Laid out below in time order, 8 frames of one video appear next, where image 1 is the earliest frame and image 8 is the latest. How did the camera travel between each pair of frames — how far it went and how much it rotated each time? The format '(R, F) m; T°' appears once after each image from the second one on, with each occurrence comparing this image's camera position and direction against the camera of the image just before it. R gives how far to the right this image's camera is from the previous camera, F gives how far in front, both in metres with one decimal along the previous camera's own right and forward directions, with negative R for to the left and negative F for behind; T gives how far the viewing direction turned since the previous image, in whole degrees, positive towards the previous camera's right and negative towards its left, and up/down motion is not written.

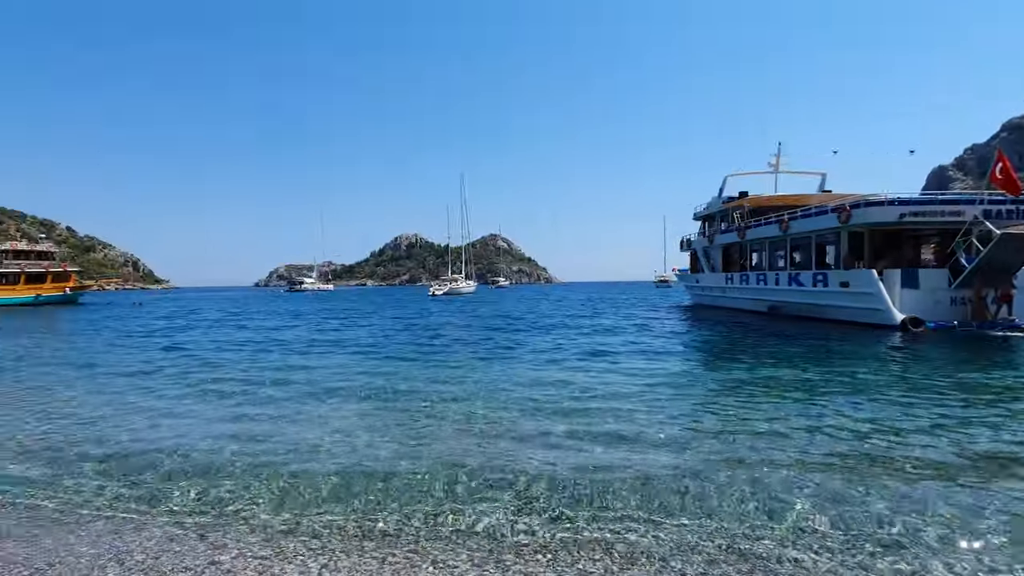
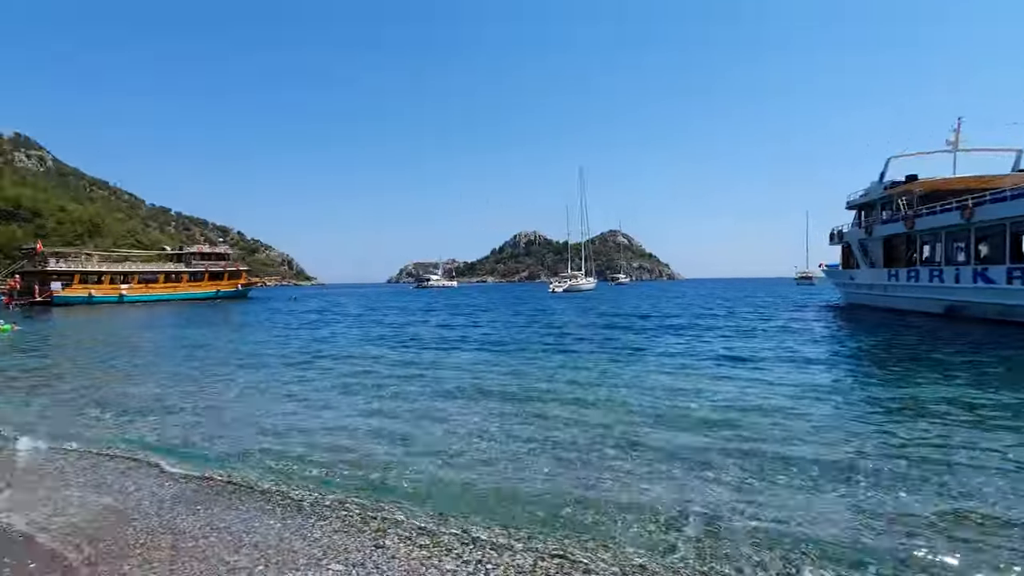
(-1.1, +1.1) m; -13°
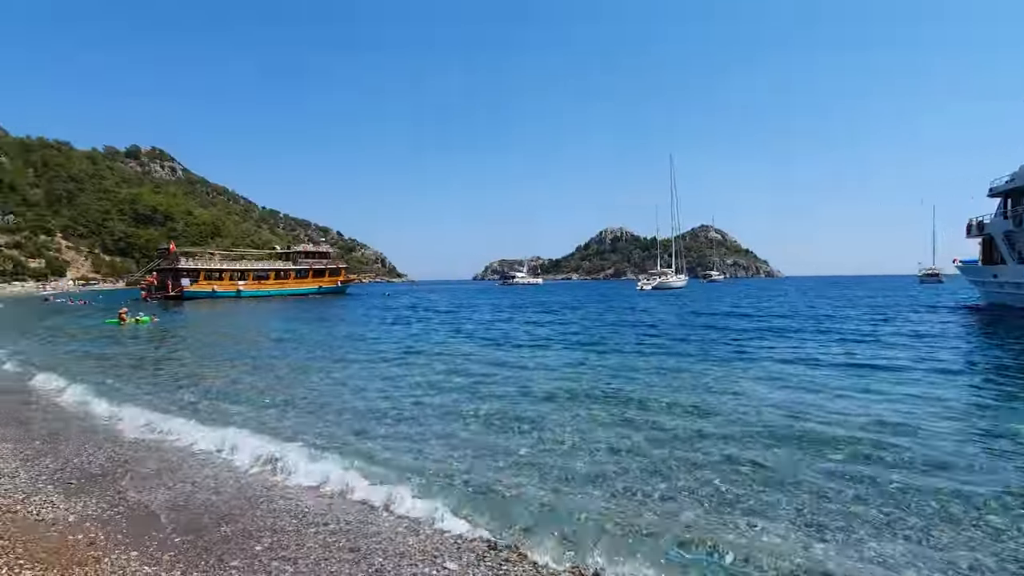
(-0.9, +0.7) m; -9°
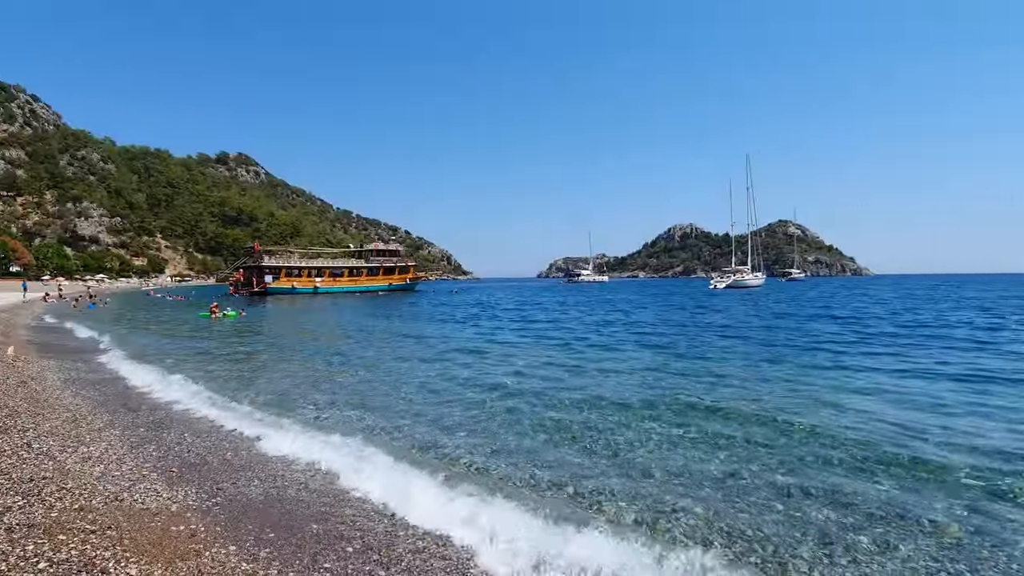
(-0.6, +0.6) m; -7°
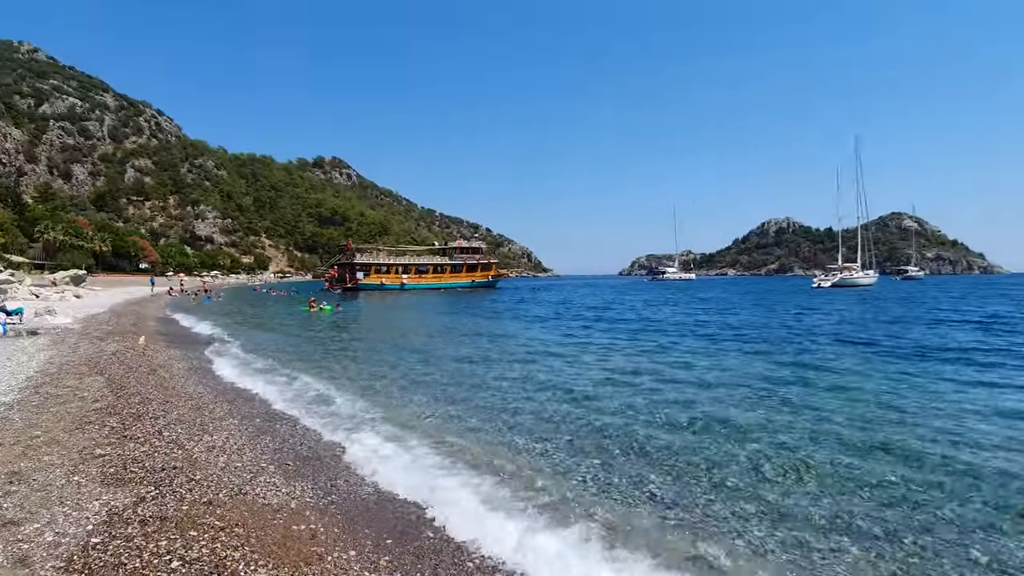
(-0.7, +0.7) m; -9°
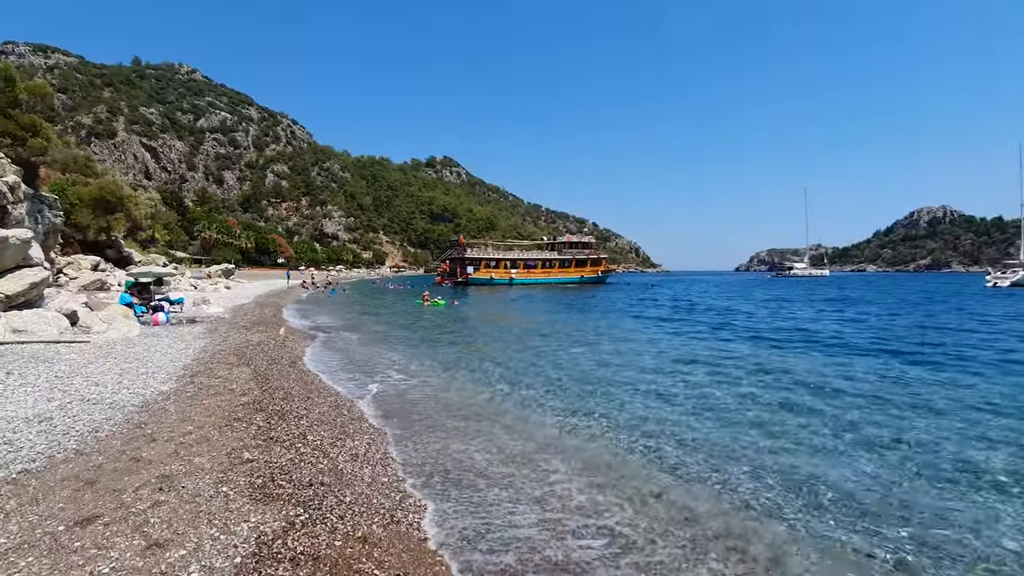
(-1.1, +1.3) m; -11°
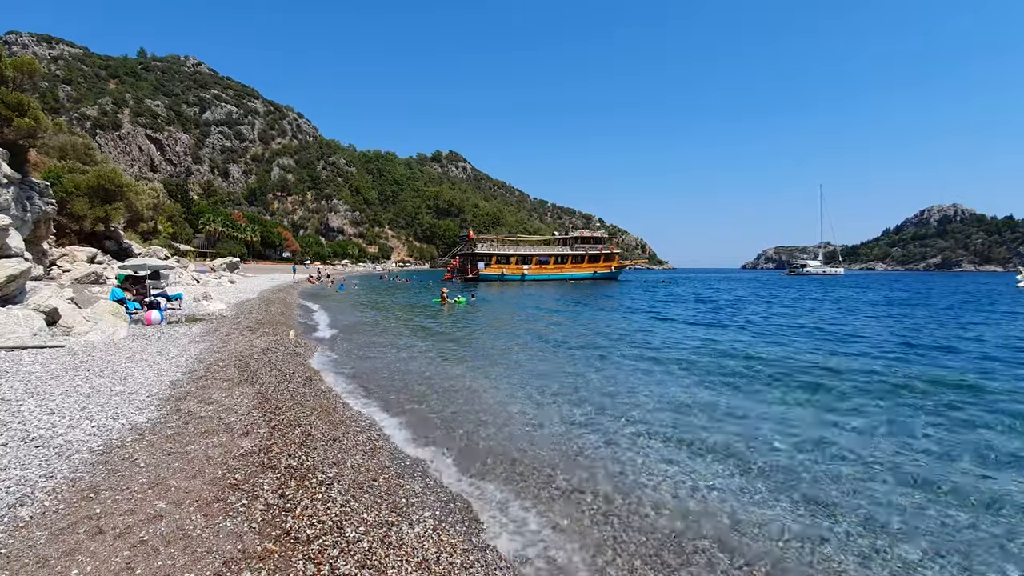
(-1.4, +2.7) m; 0°
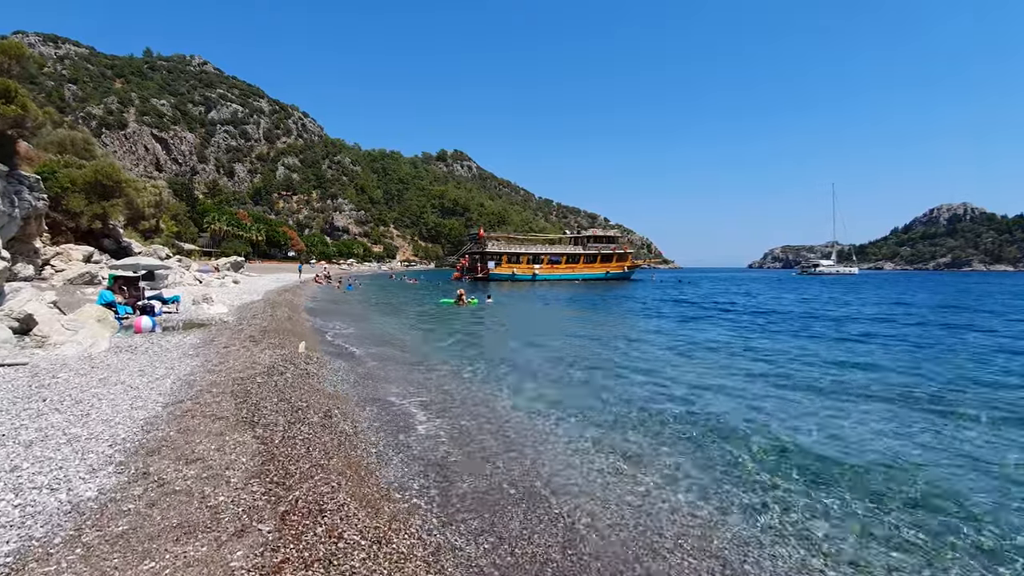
(-1.2, +2.5) m; 0°
